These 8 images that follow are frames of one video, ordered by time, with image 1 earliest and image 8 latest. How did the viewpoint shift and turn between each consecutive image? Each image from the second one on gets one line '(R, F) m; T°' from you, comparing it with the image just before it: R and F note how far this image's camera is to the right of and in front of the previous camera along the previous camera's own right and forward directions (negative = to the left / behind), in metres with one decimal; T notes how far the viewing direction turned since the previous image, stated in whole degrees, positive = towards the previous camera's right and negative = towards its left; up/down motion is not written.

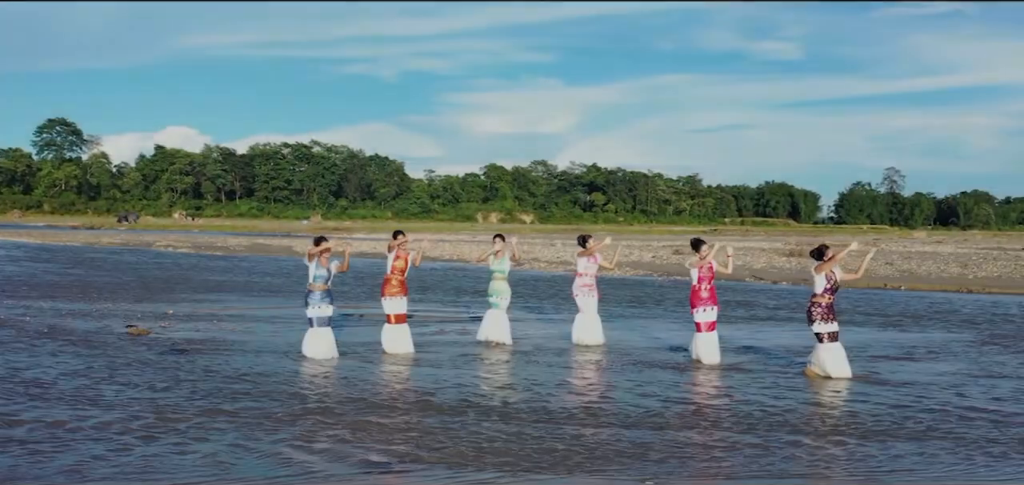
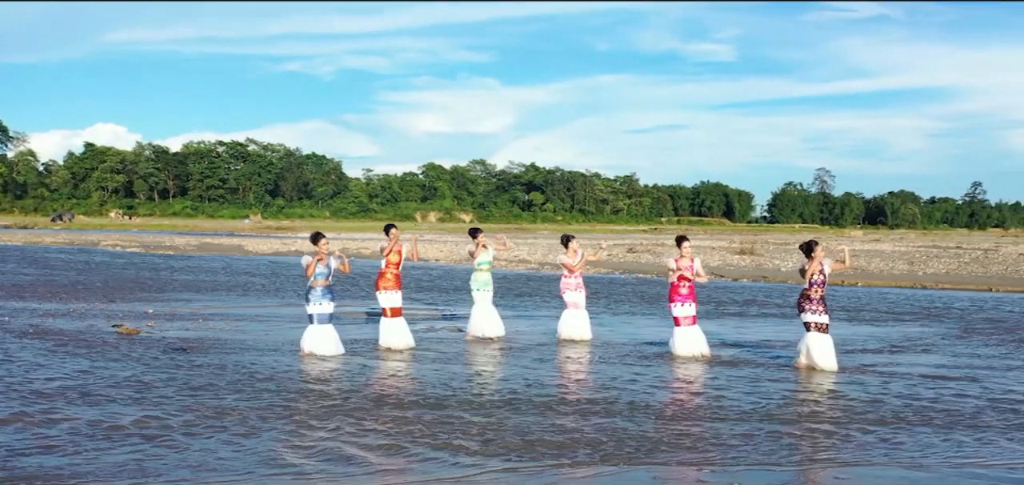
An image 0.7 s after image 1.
(-1.0, -0.1) m; +4°
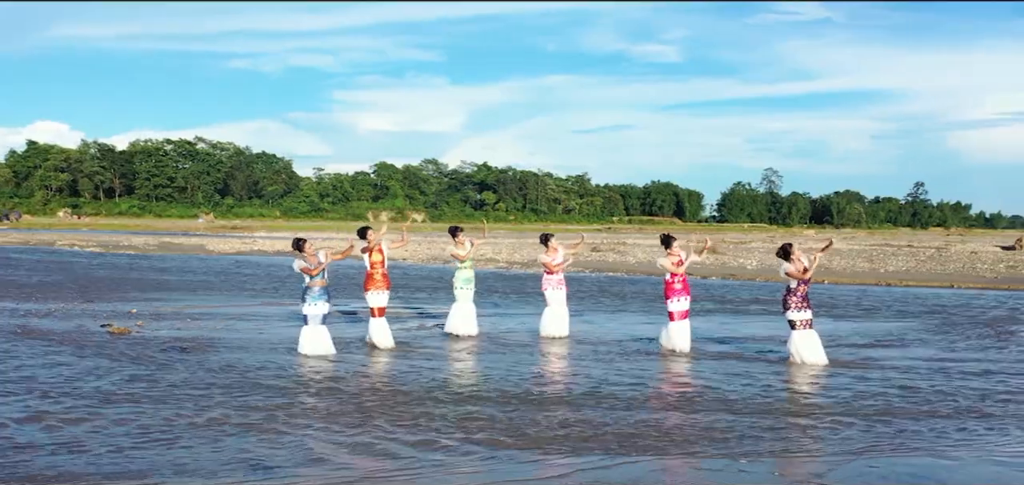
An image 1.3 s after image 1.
(-0.7, -0.1) m; +3°
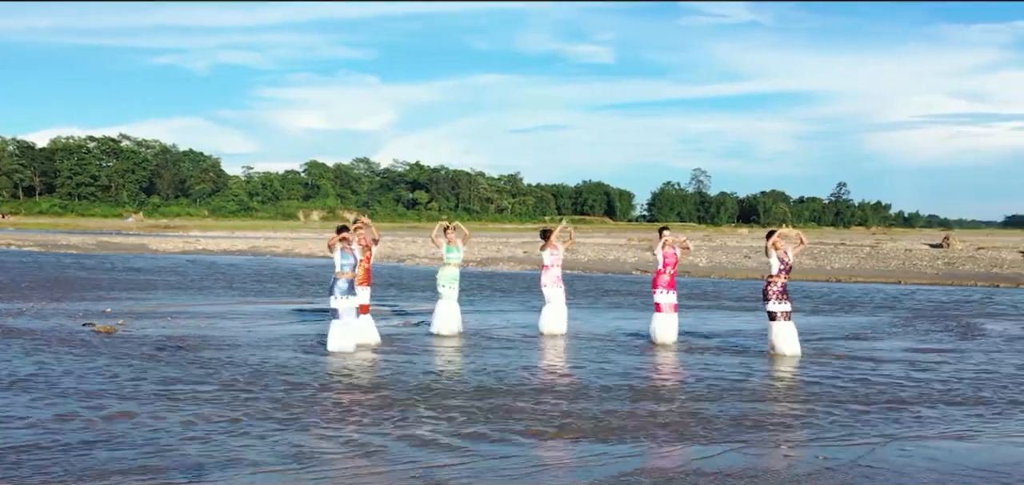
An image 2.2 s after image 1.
(-1.0, -0.1) m; +4°
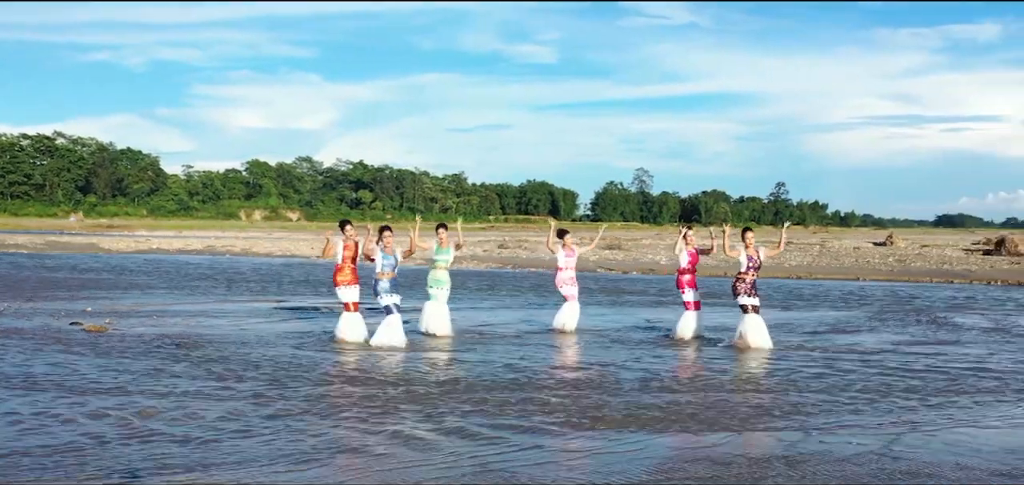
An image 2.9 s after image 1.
(-0.9, -0.1) m; +3°
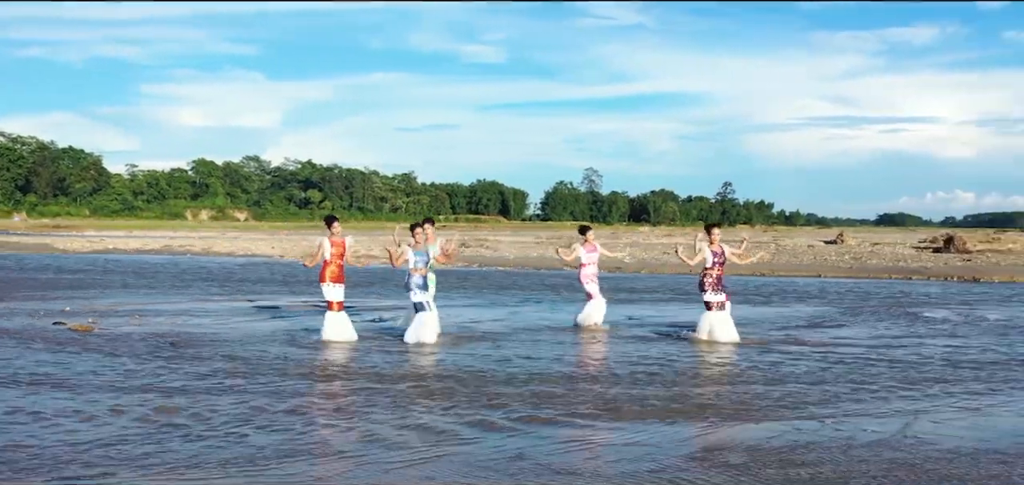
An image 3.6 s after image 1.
(-0.7, -0.1) m; +3°
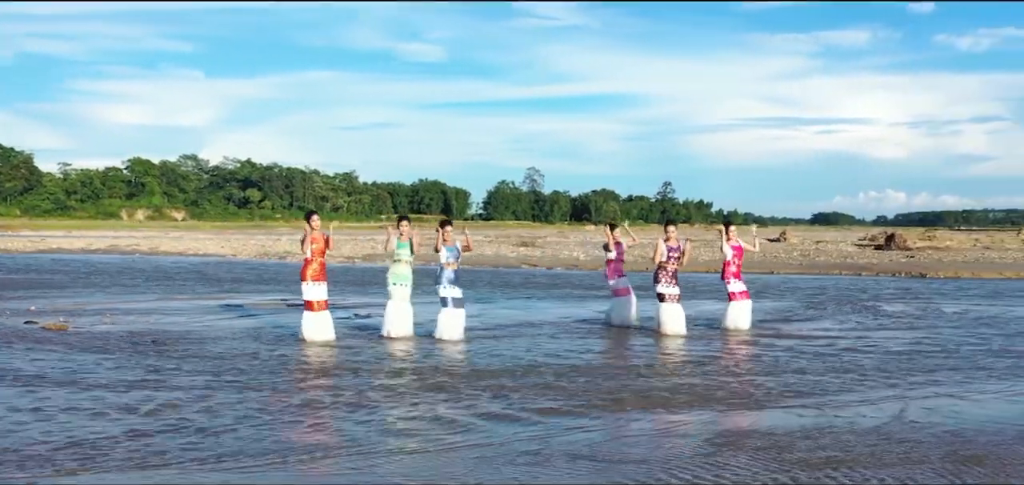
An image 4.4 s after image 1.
(-0.6, -0.1) m; +3°
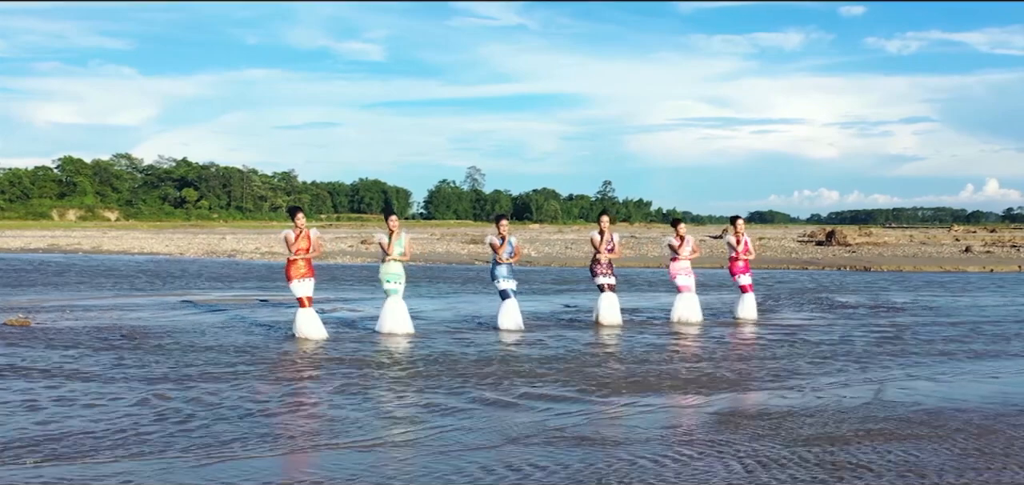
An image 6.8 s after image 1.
(-0.5, -0.1) m; +3°
